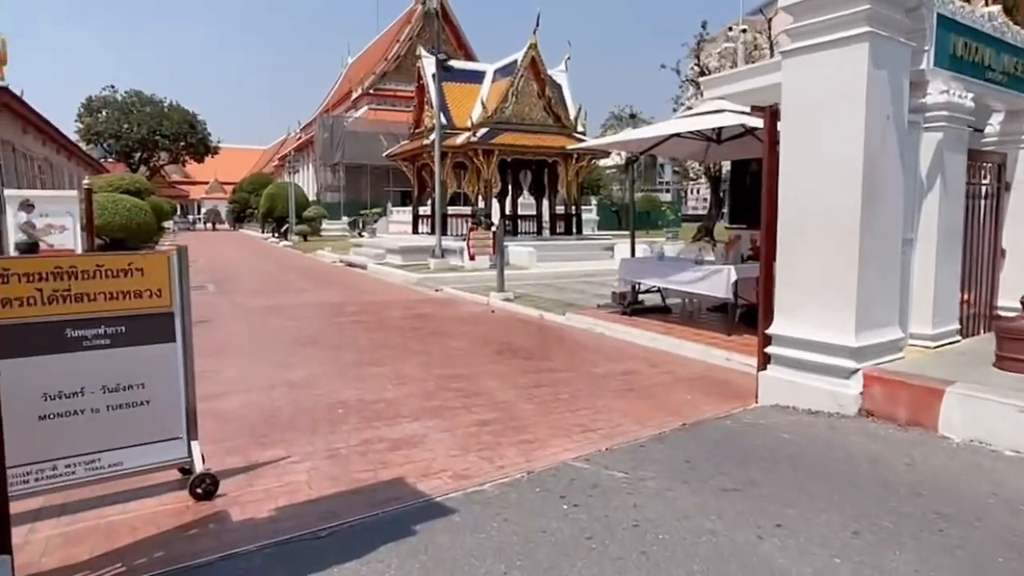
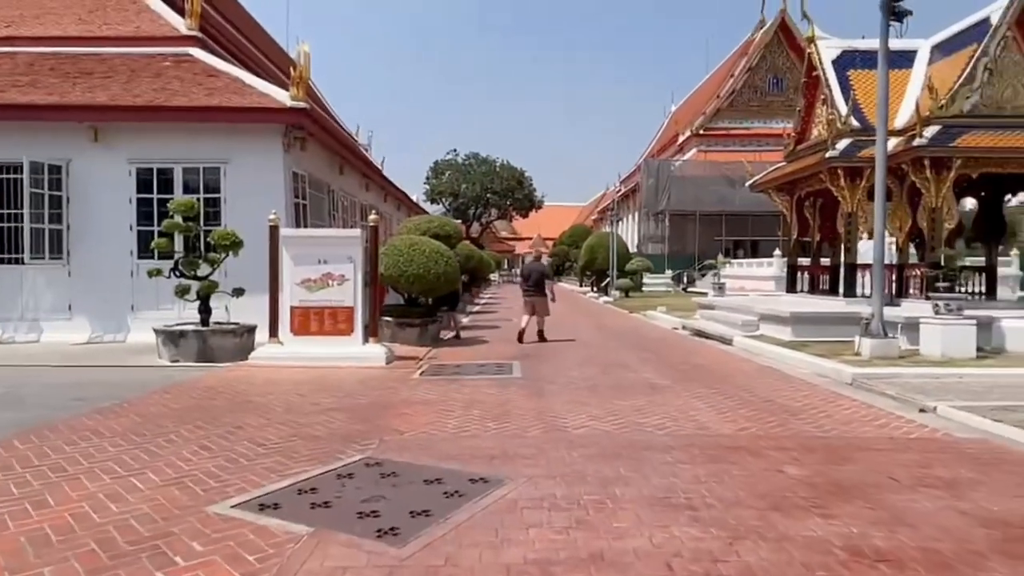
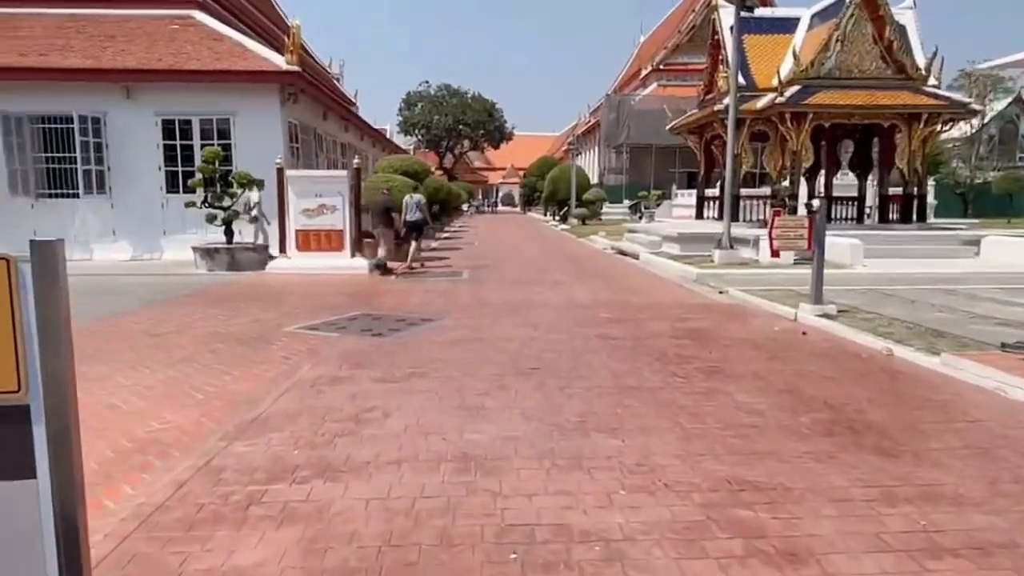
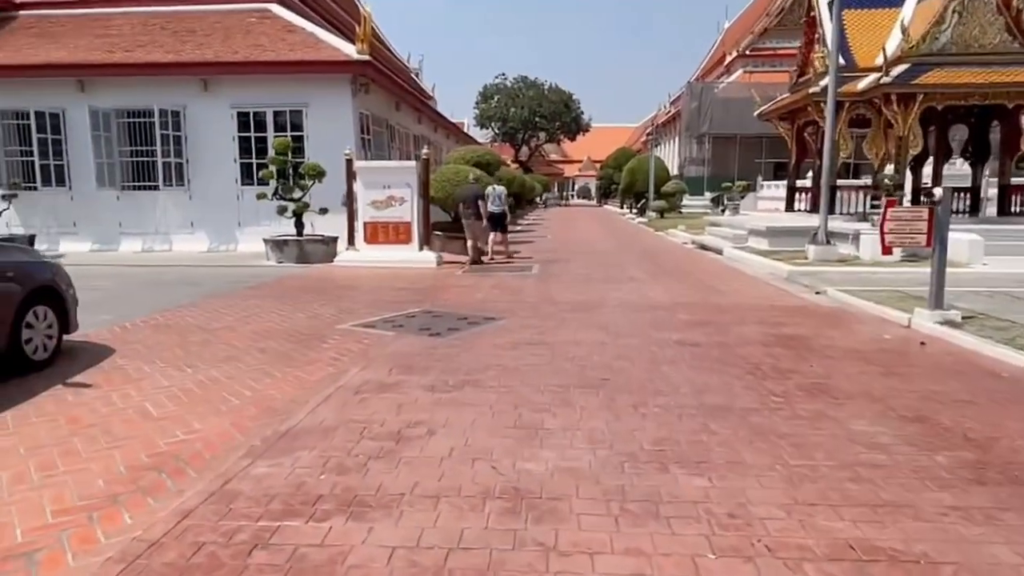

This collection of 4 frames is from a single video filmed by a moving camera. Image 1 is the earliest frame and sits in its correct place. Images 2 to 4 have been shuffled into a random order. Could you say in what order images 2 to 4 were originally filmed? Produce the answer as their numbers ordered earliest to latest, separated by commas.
3, 4, 2
